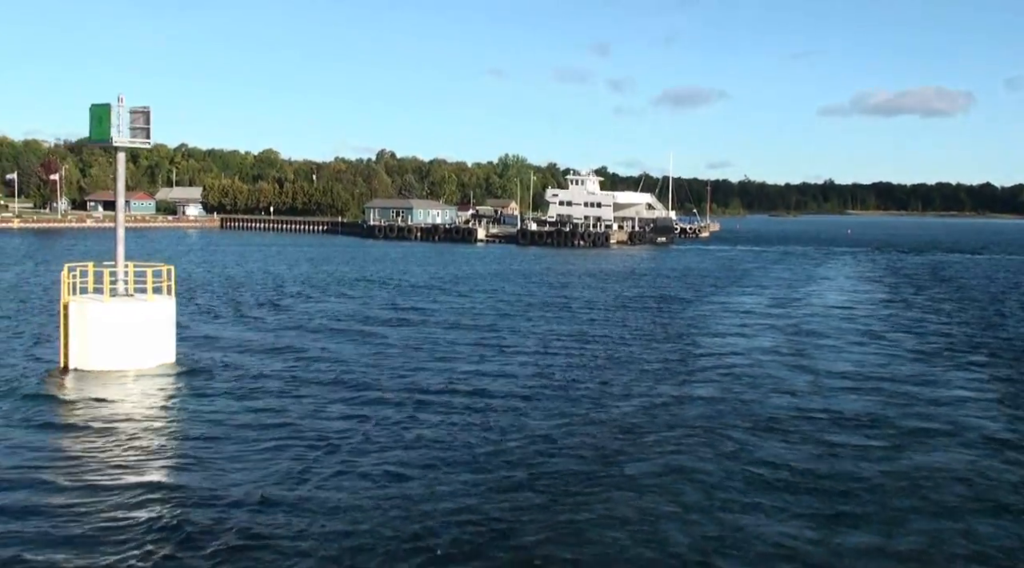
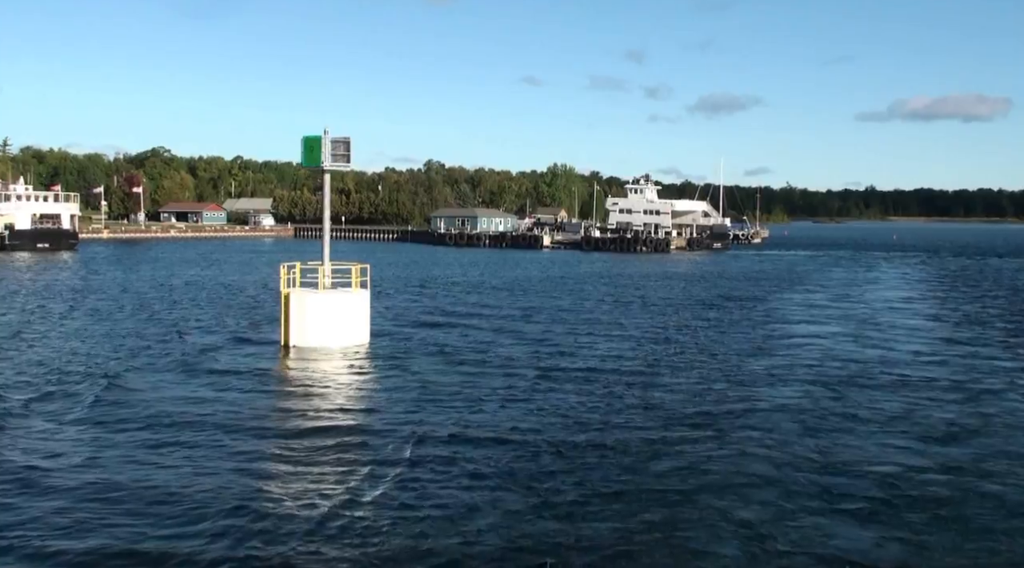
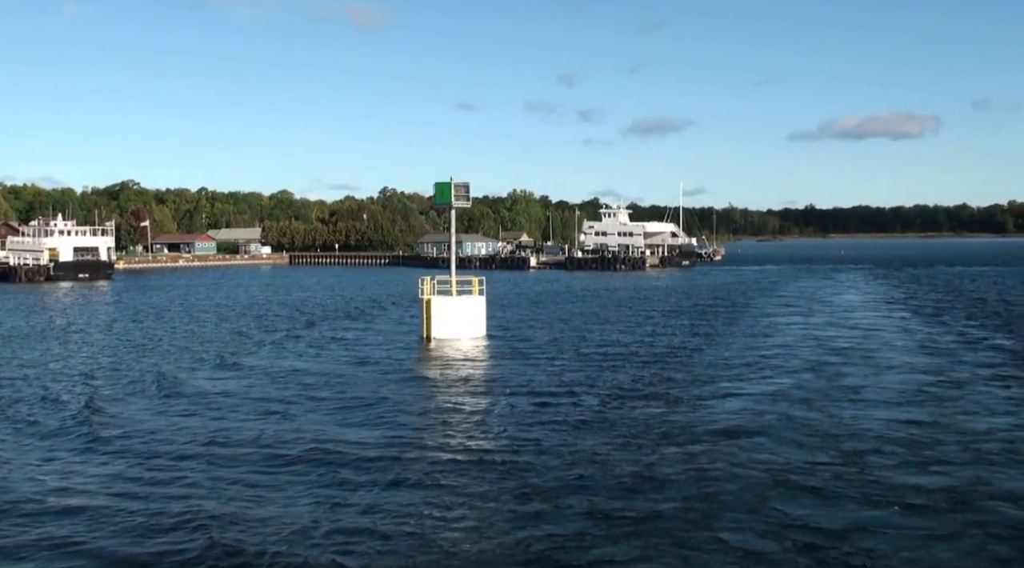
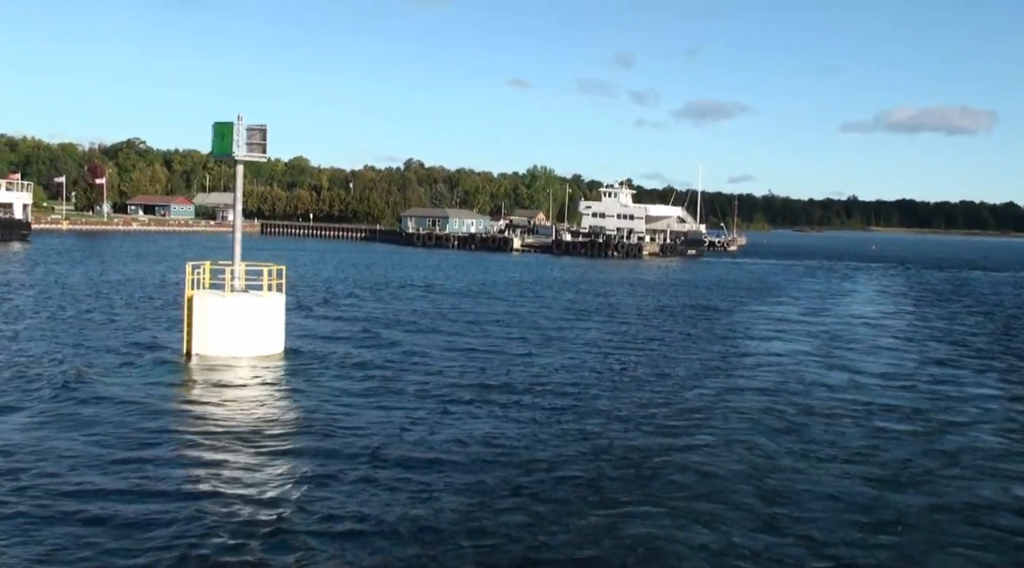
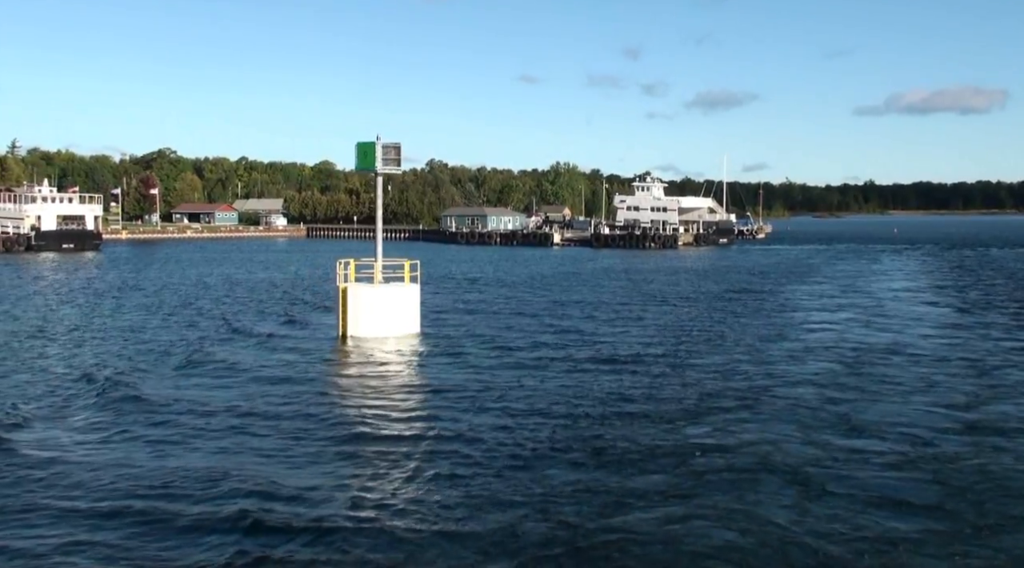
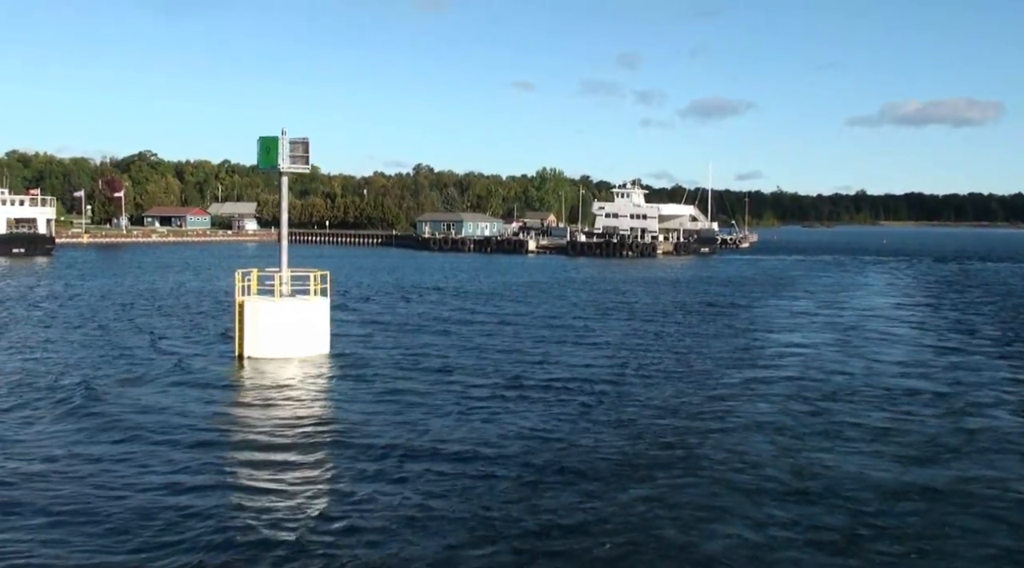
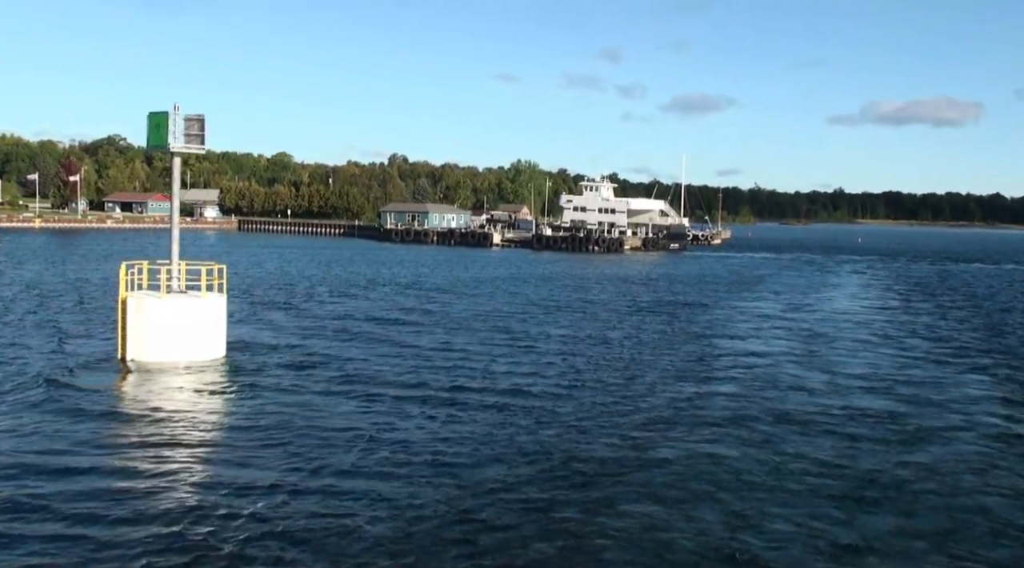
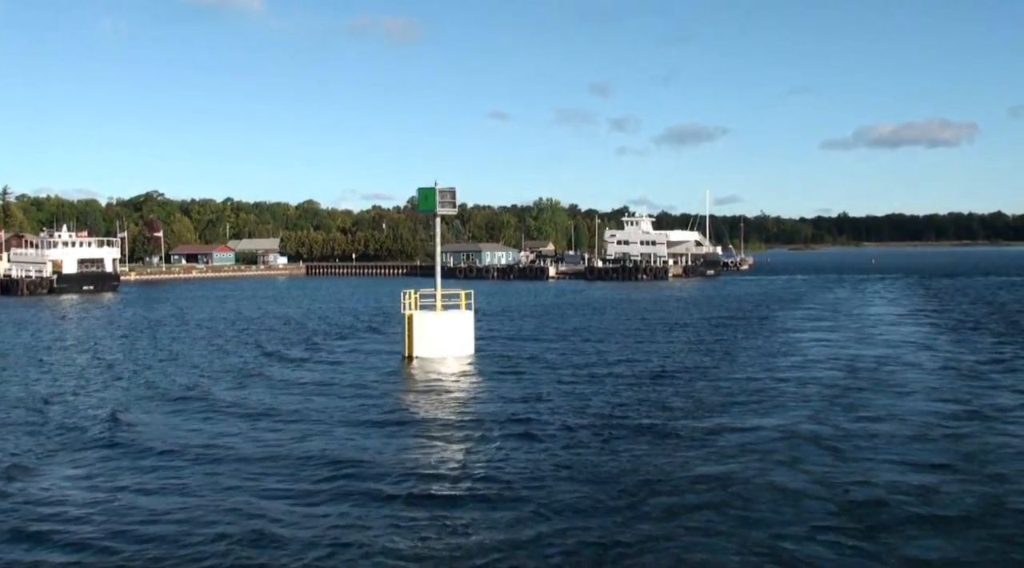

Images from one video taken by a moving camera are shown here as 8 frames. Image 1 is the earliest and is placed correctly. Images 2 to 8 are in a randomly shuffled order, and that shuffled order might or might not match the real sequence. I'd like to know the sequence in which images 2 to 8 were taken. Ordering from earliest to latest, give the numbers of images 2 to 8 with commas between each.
7, 4, 6, 2, 5, 8, 3
